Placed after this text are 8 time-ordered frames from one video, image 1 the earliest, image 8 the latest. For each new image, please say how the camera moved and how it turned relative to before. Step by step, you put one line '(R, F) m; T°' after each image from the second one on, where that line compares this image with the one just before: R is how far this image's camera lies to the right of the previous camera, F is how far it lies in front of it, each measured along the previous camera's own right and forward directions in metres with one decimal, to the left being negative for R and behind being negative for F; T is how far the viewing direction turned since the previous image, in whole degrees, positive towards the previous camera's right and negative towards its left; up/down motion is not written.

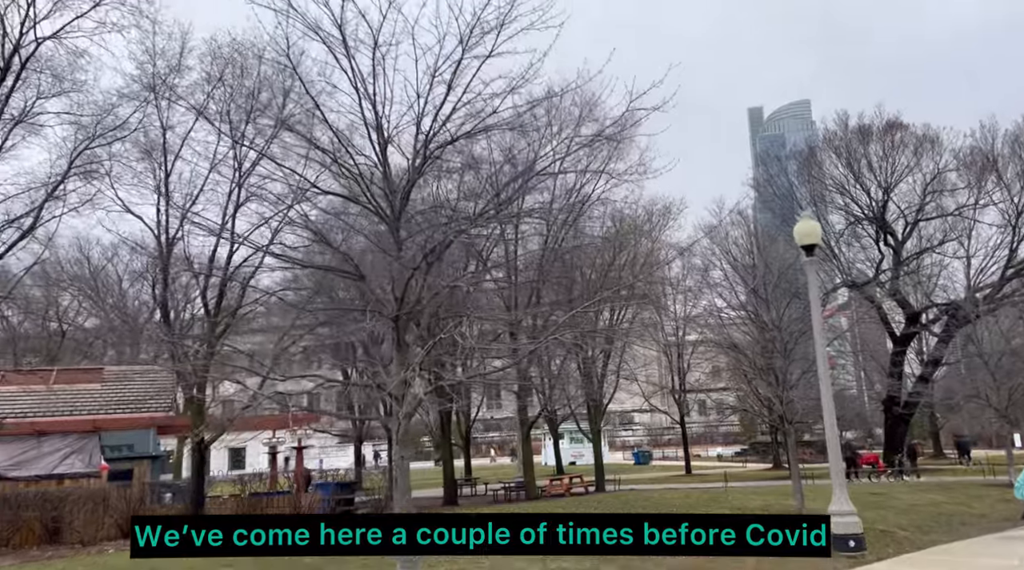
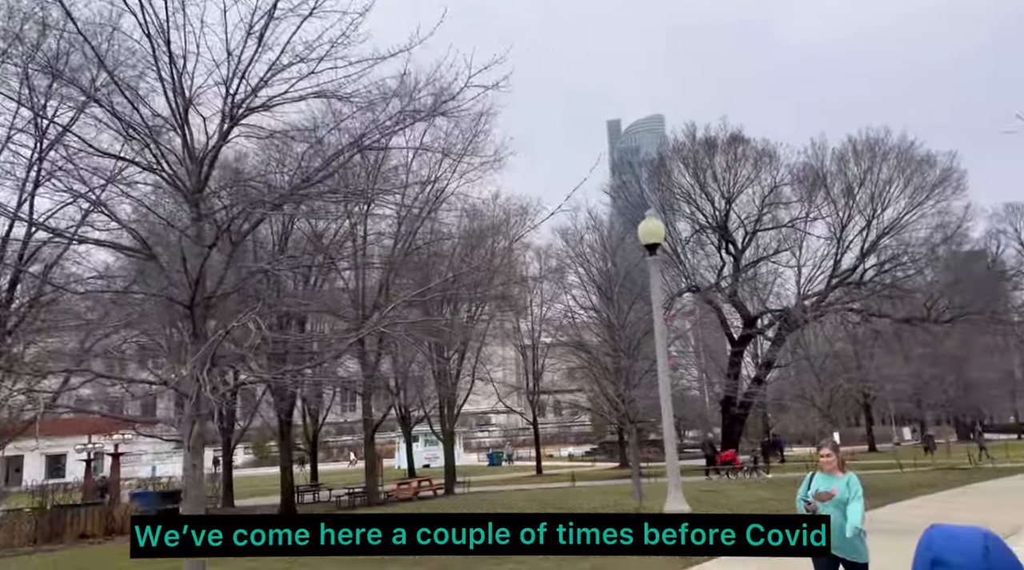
(-0.1, +0.7) m; +10°
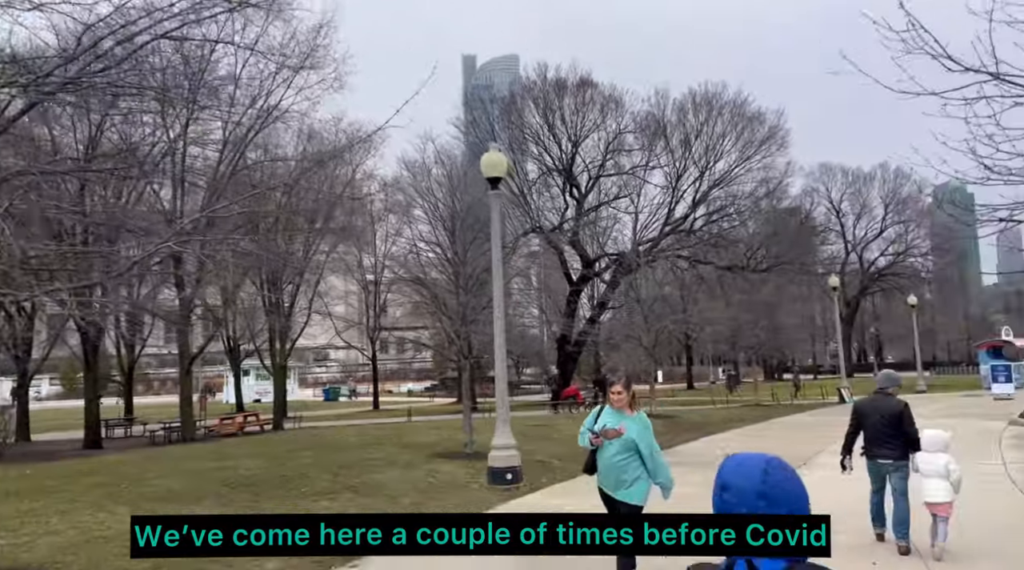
(+0.1, +0.3) m; +11°
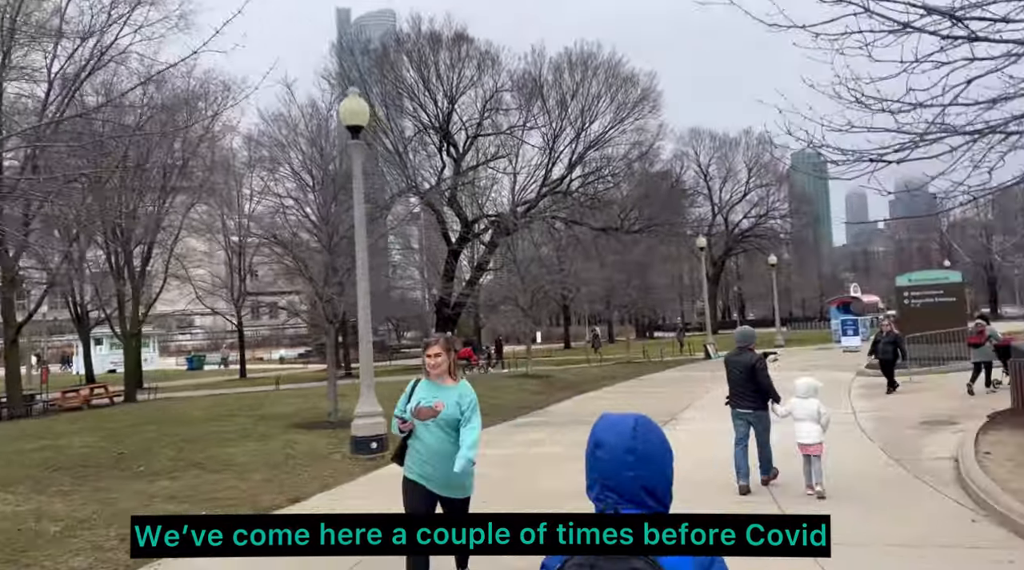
(+0.2, +0.5) m; +8°
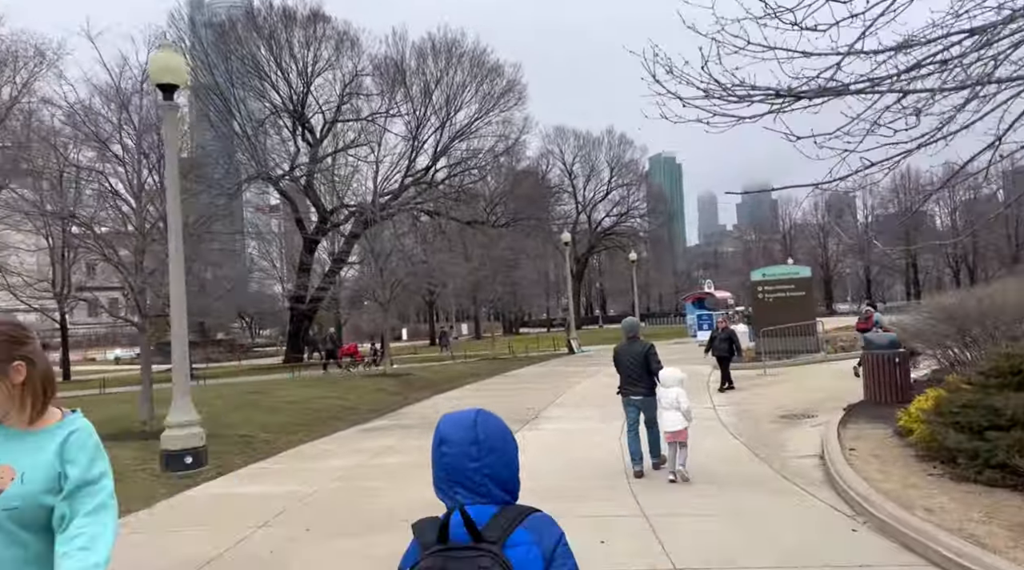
(+0.2, +0.9) m; +9°
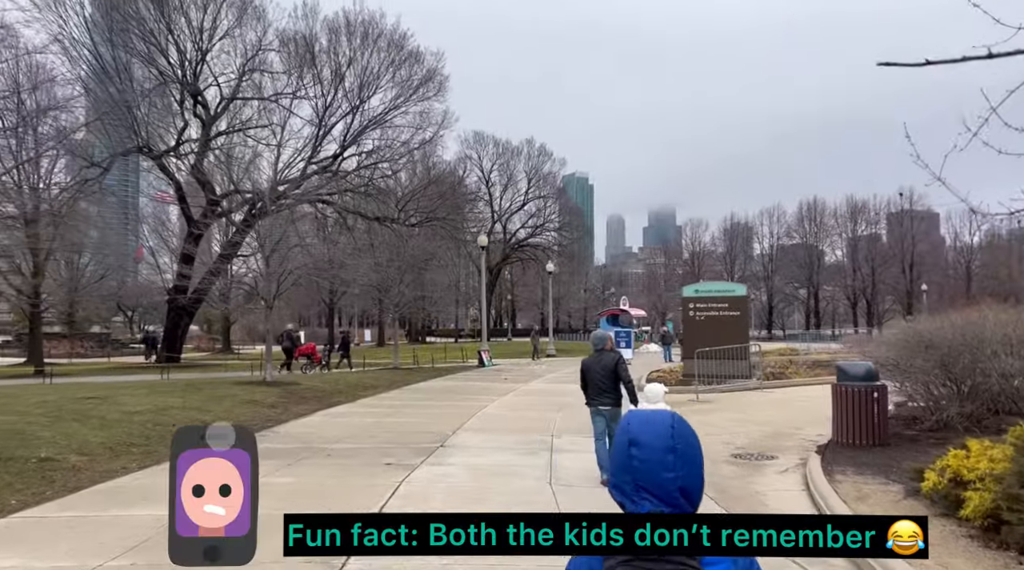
(0.0, +2.3) m; +6°
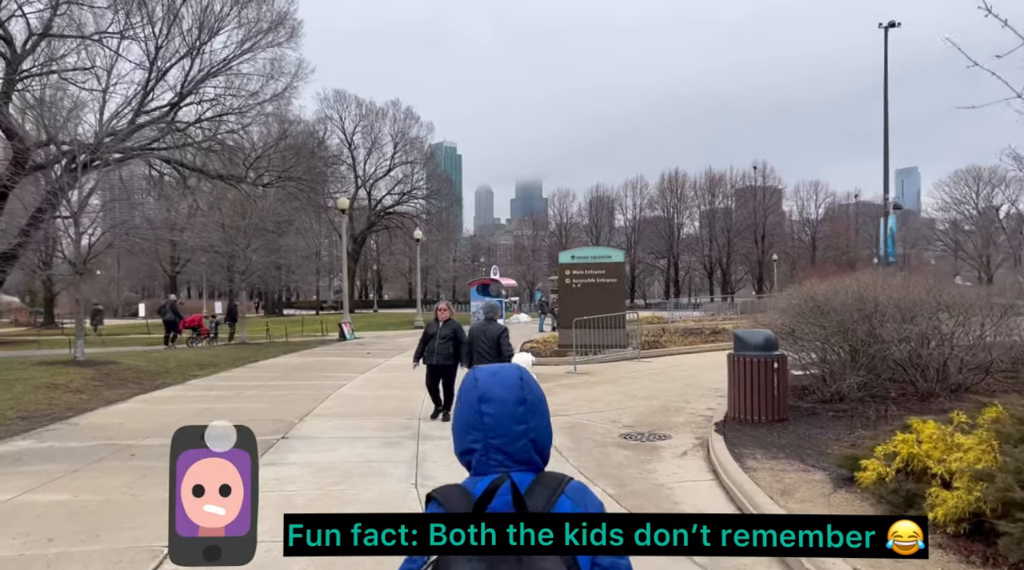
(+0.1, +1.5) m; +9°
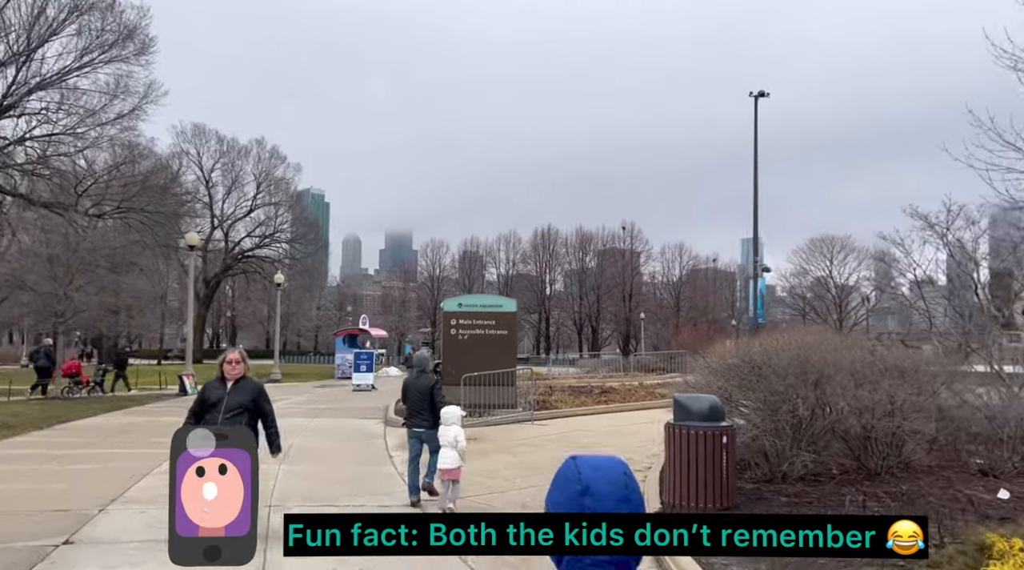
(-0.2, +2.0) m; +9°
